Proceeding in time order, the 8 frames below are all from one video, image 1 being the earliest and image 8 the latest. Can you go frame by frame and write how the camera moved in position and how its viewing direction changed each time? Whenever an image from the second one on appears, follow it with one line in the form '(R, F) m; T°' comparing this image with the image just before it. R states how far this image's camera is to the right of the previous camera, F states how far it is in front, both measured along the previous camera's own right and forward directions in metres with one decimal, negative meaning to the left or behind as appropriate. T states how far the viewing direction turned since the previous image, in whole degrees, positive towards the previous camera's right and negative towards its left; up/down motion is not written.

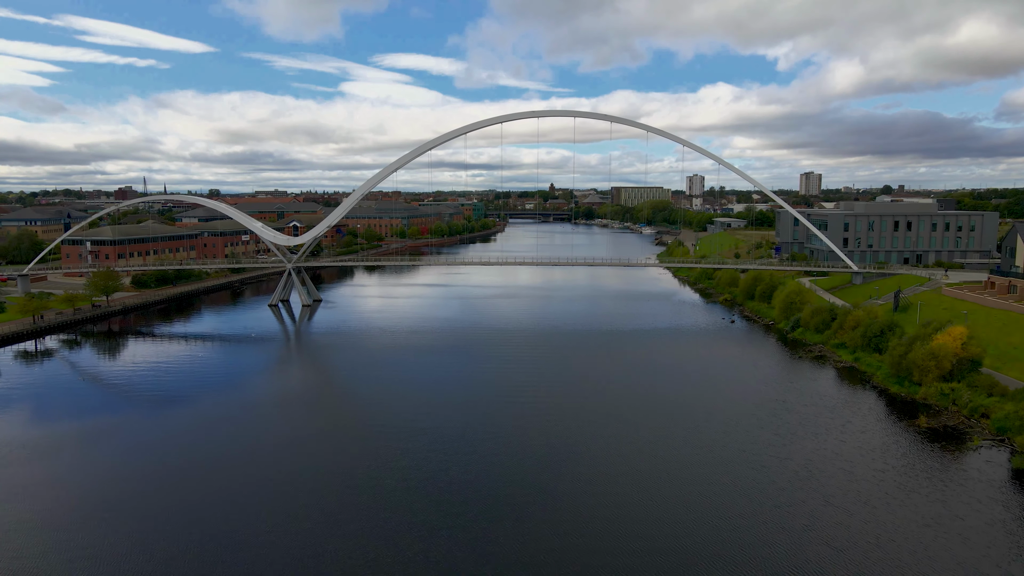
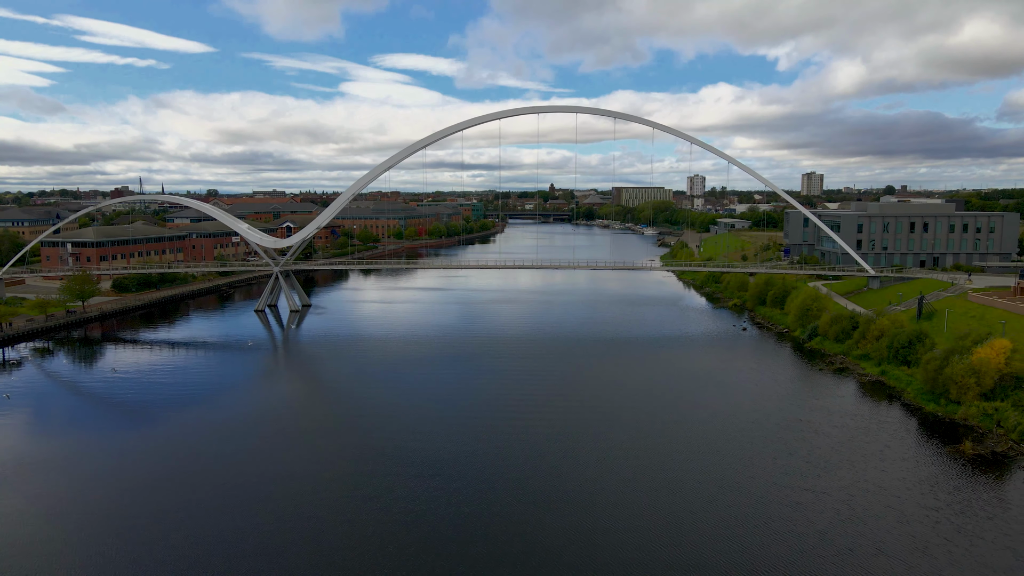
(+0.1, +1.1) m; 0°
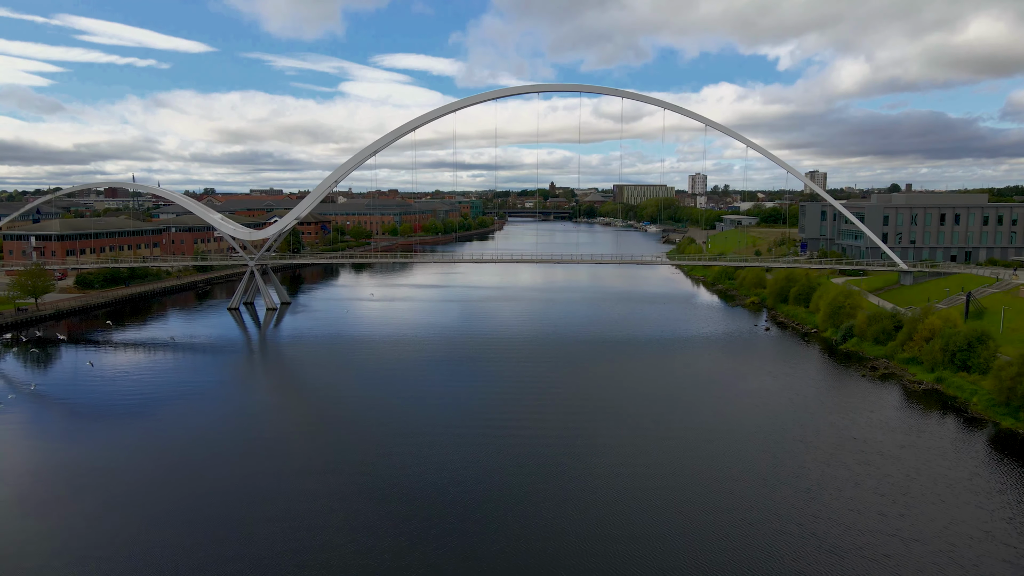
(+0.1, +1.9) m; 0°
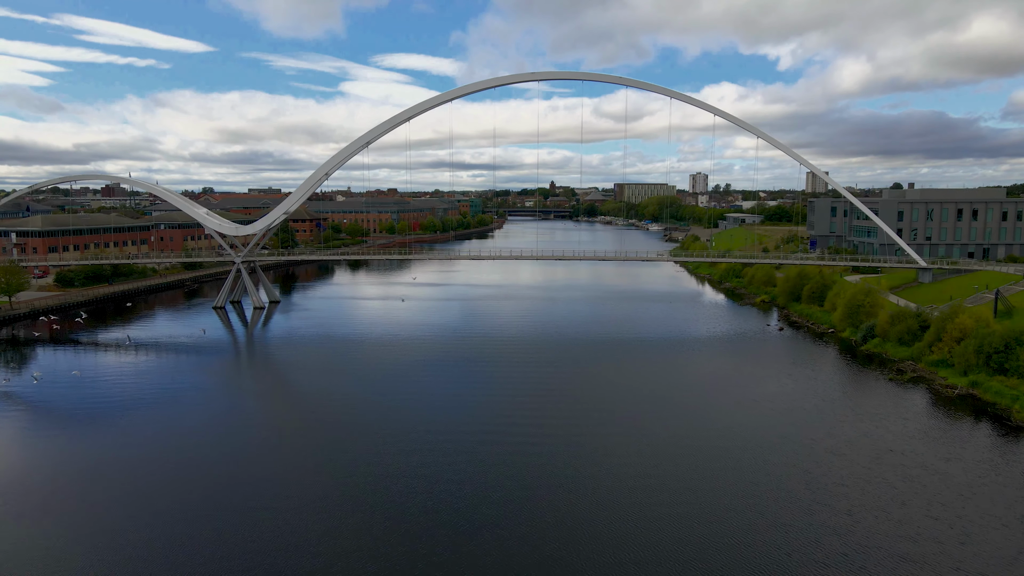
(0.0, +0.9) m; 0°
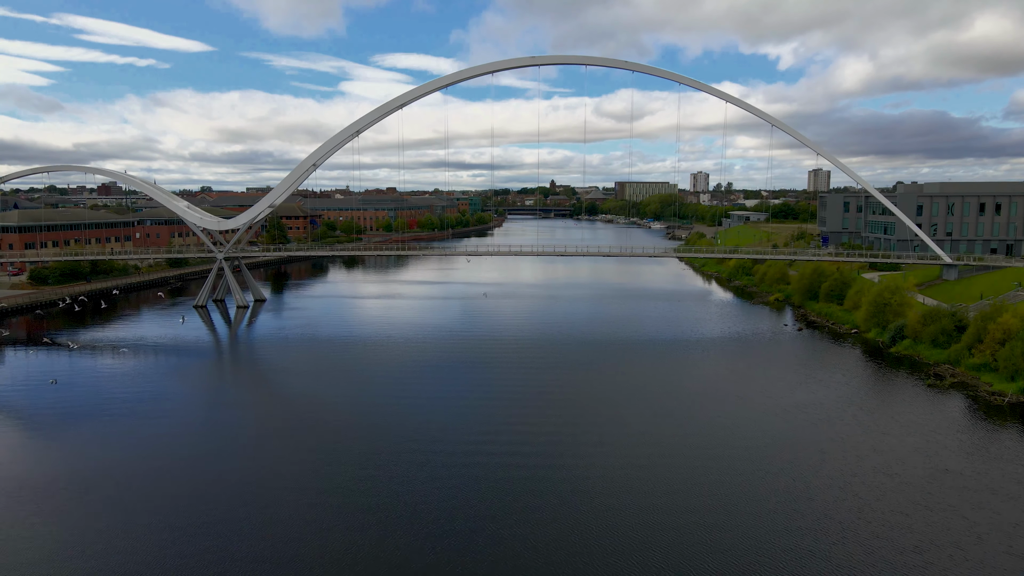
(0.0, +1.1) m; 0°
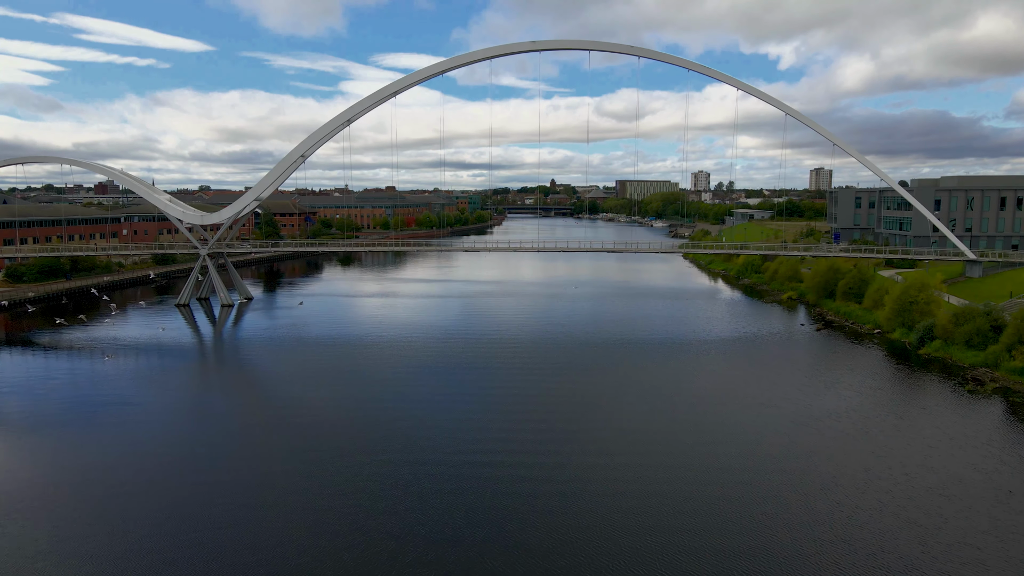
(0.0, +0.9) m; 0°
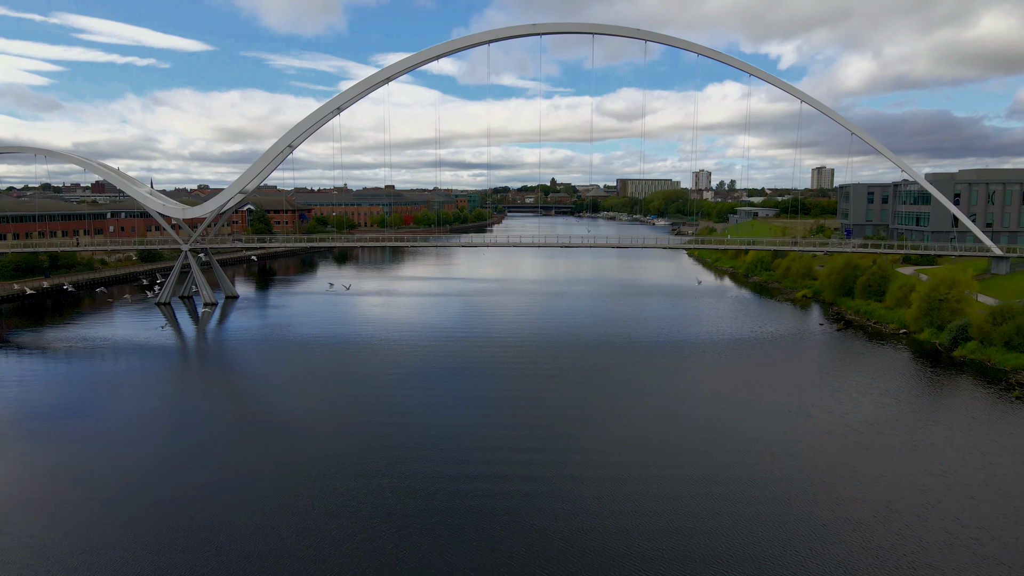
(0.0, +0.9) m; 0°
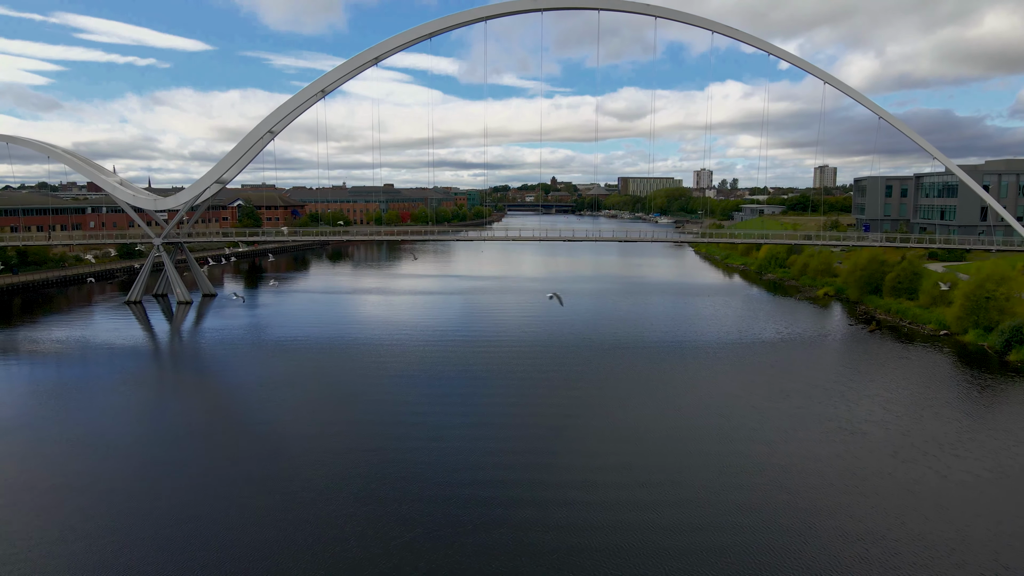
(0.0, +1.2) m; 0°
